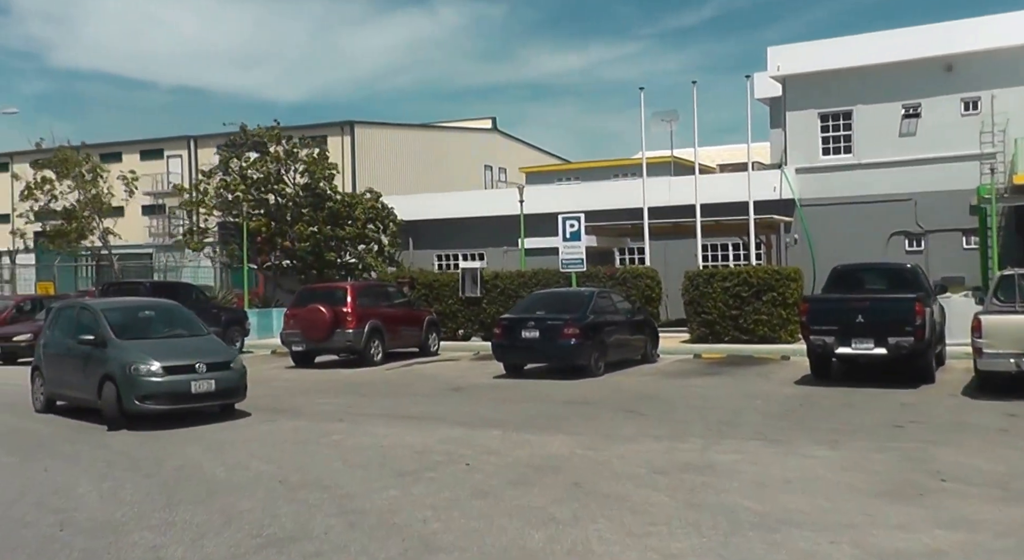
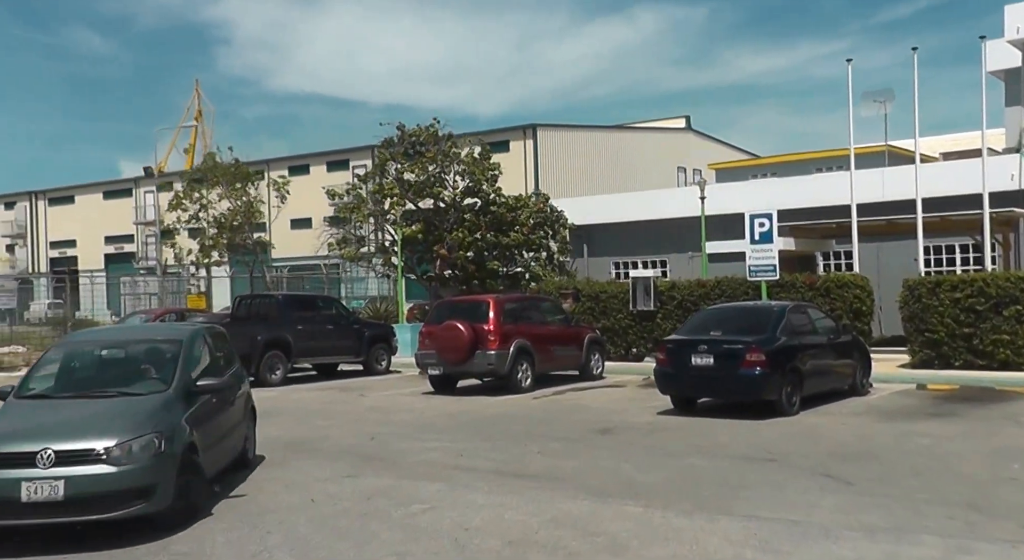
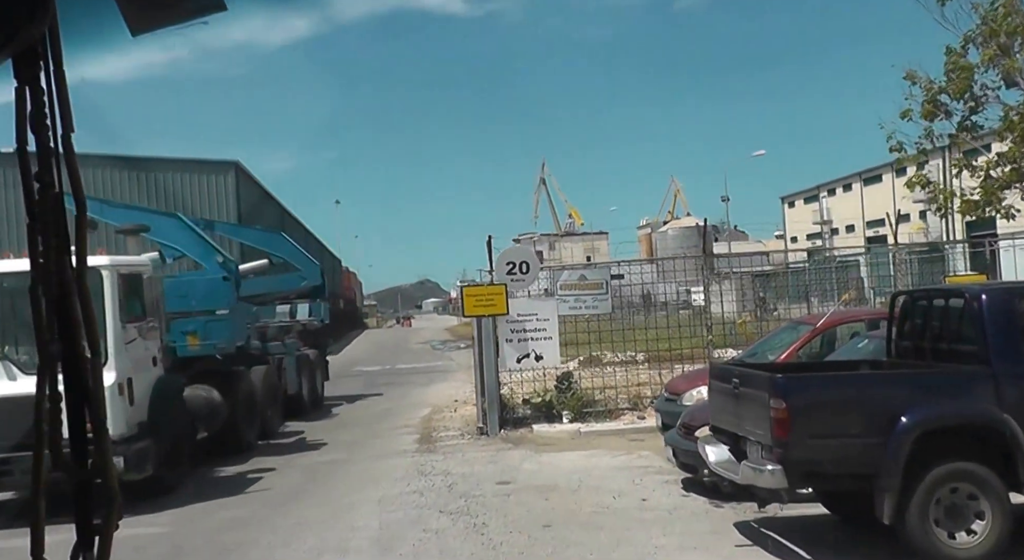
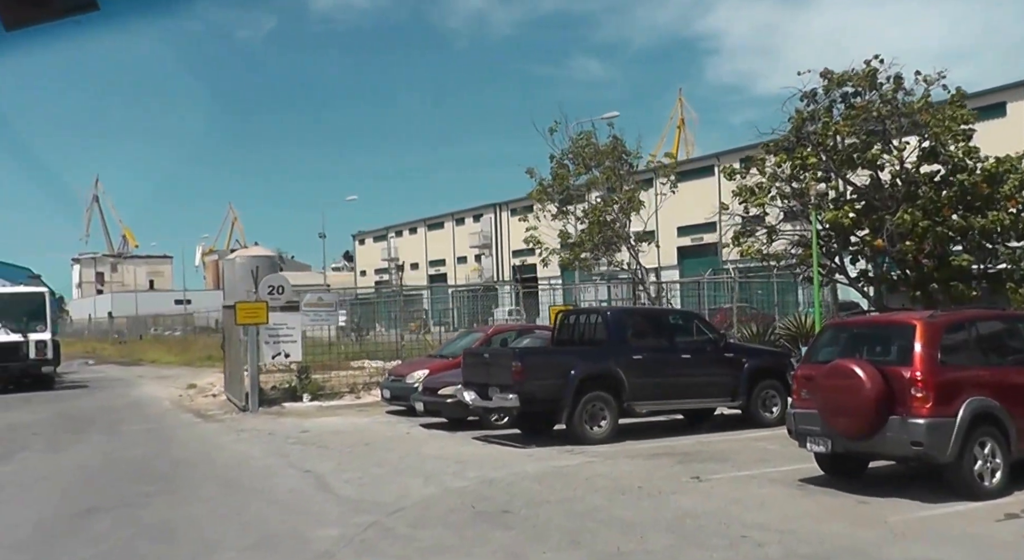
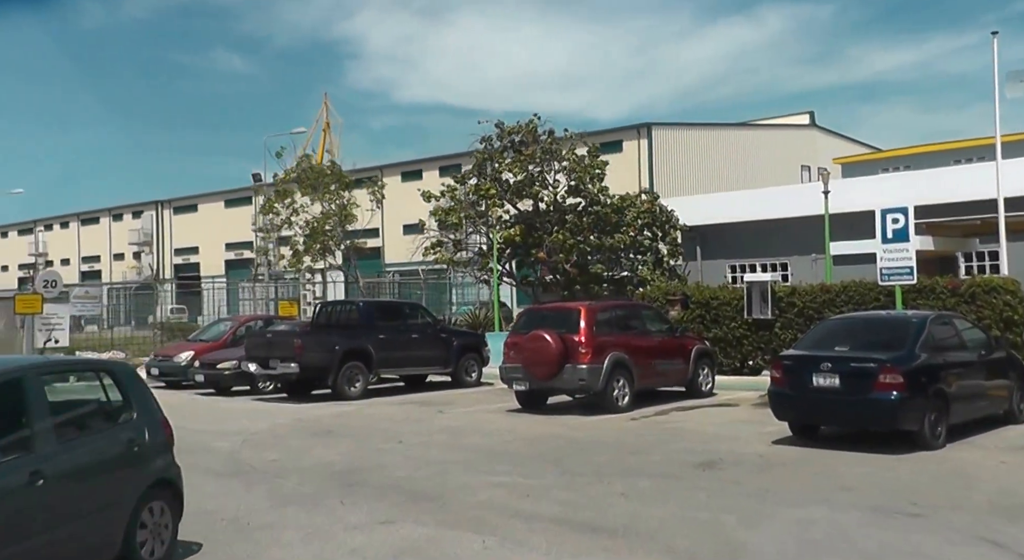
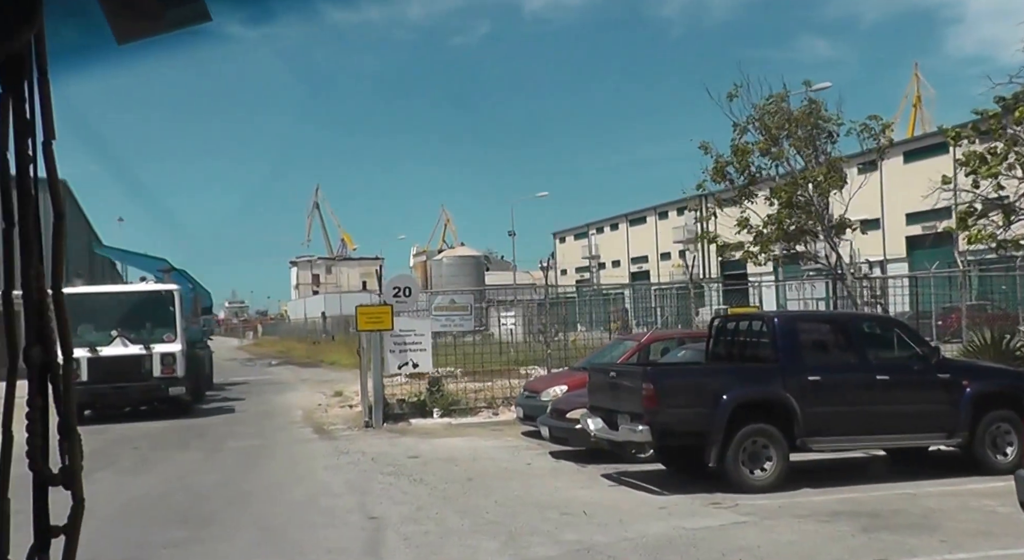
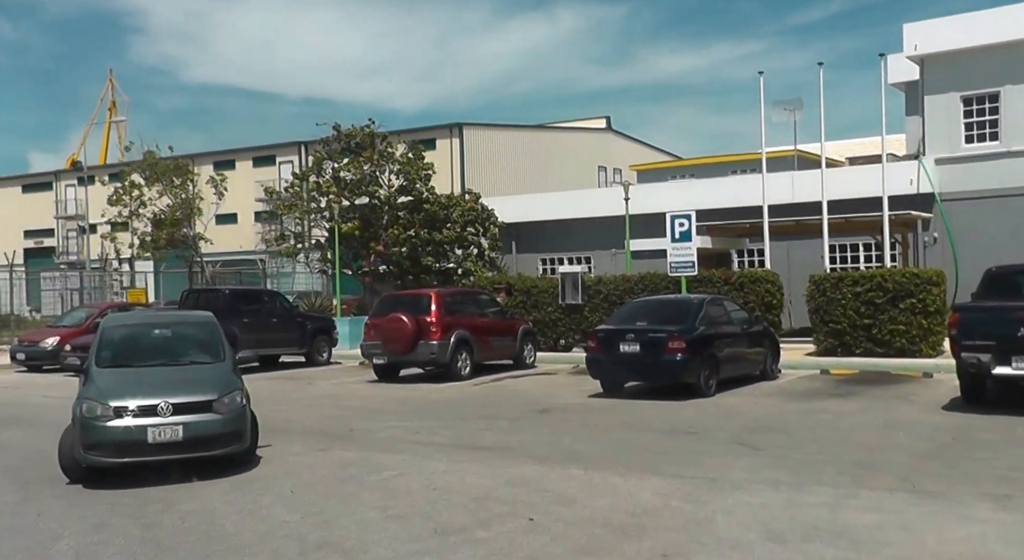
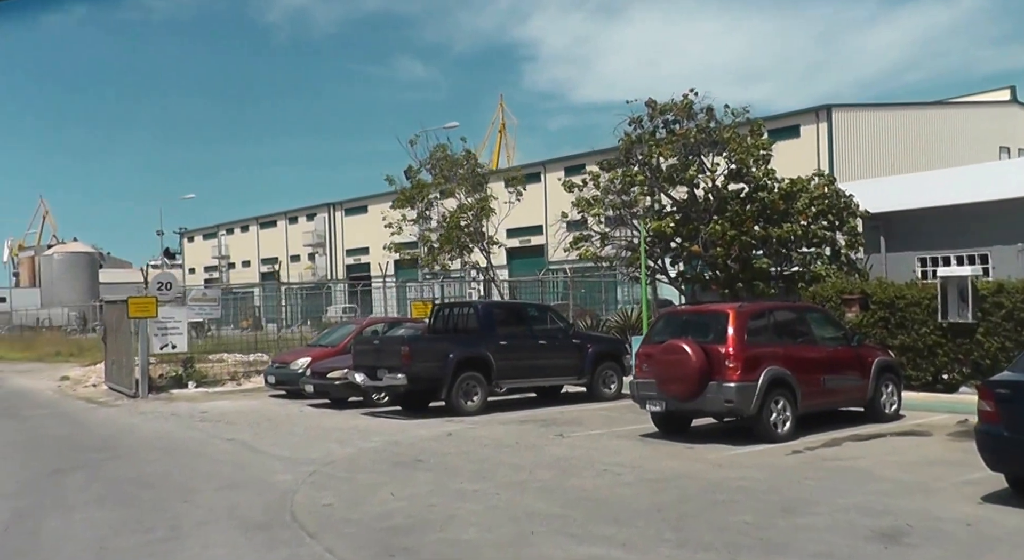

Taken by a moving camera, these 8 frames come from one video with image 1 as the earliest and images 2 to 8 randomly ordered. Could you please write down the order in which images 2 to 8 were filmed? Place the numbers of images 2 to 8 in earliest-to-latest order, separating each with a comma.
7, 2, 5, 8, 4, 6, 3
